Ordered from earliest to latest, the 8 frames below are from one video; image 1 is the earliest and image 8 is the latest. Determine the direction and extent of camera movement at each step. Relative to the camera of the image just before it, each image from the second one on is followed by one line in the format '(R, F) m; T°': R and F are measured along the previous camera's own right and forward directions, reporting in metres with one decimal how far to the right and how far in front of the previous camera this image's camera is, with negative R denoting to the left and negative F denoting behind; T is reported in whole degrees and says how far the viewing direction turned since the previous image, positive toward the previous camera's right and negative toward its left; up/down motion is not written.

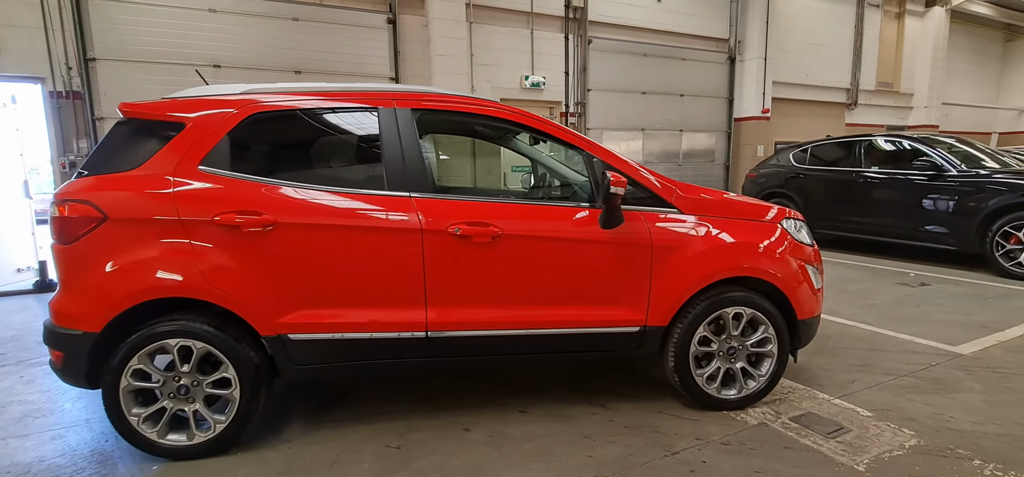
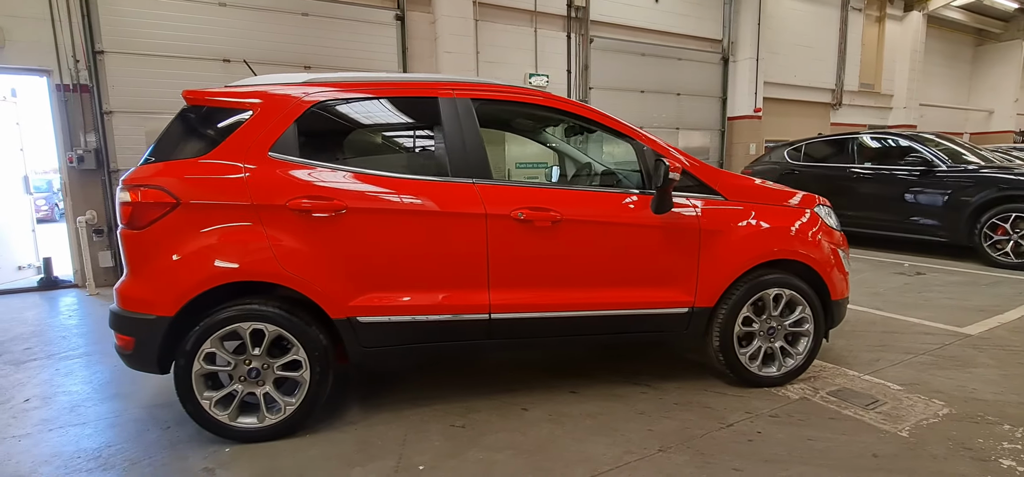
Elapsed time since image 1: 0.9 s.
(-0.4, -0.1) m; +2°
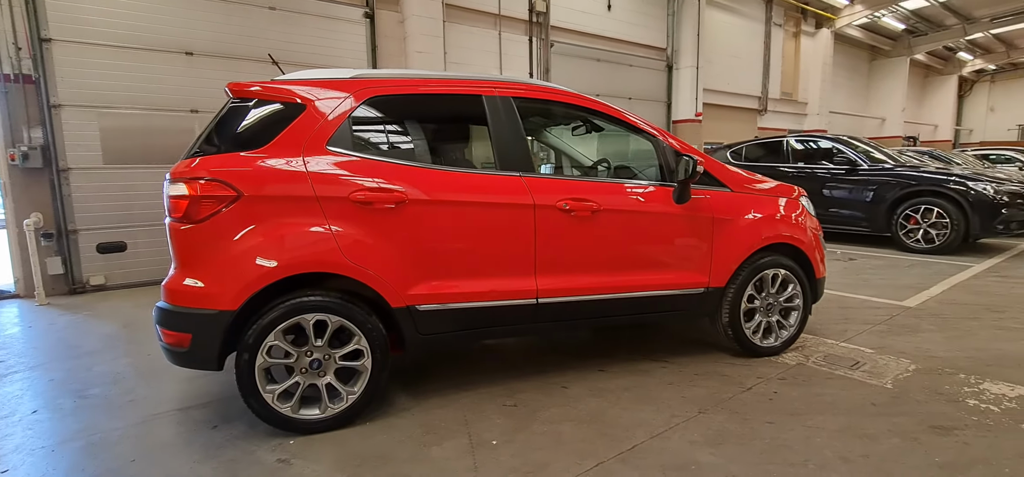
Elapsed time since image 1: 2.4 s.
(-0.6, -0.1) m; +8°
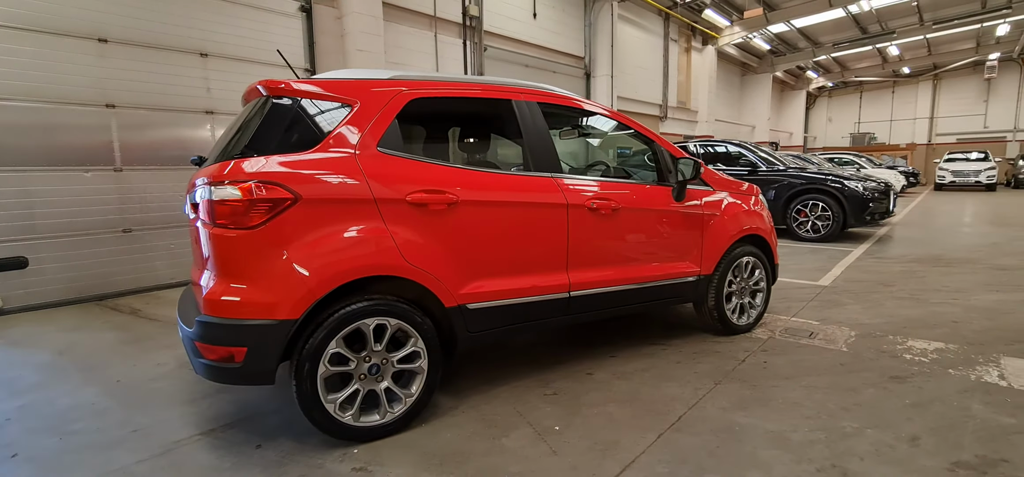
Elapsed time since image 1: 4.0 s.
(-0.7, 0.0) m; +12°
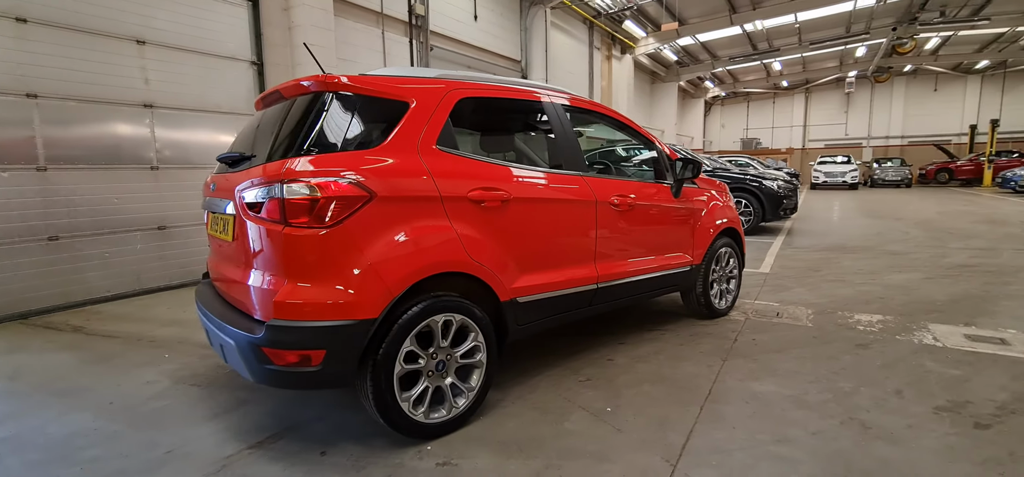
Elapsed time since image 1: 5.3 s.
(-0.7, 0.0) m; +10°
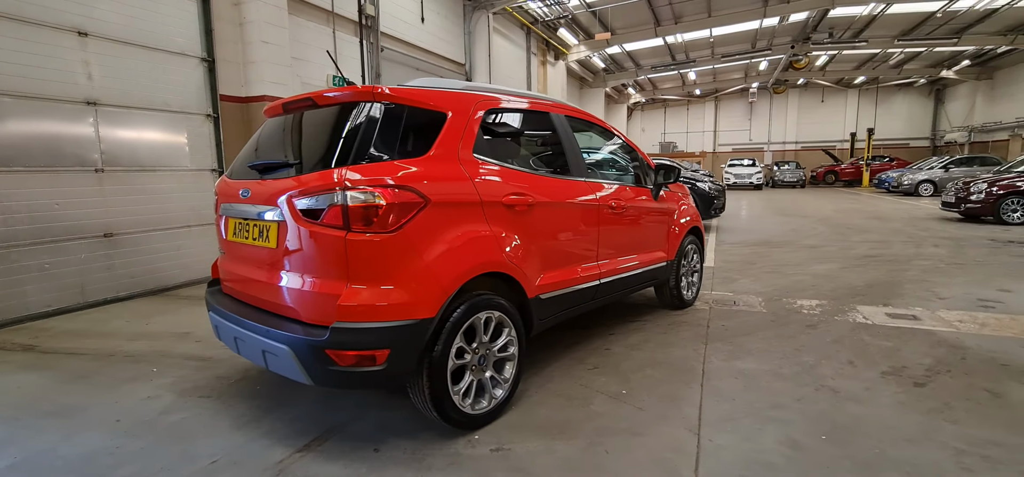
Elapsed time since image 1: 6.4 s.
(-0.5, -0.2) m; +9°
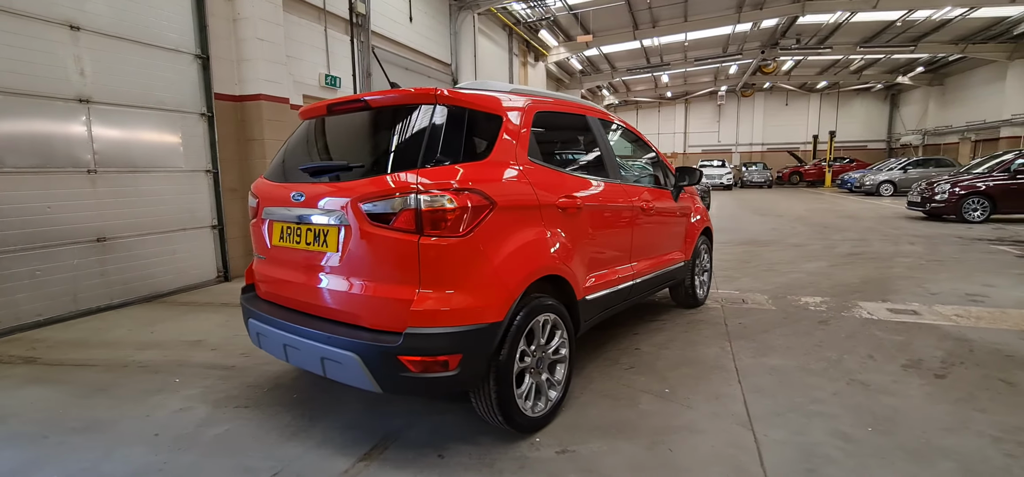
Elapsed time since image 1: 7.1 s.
(-0.4, 0.0) m; +4°
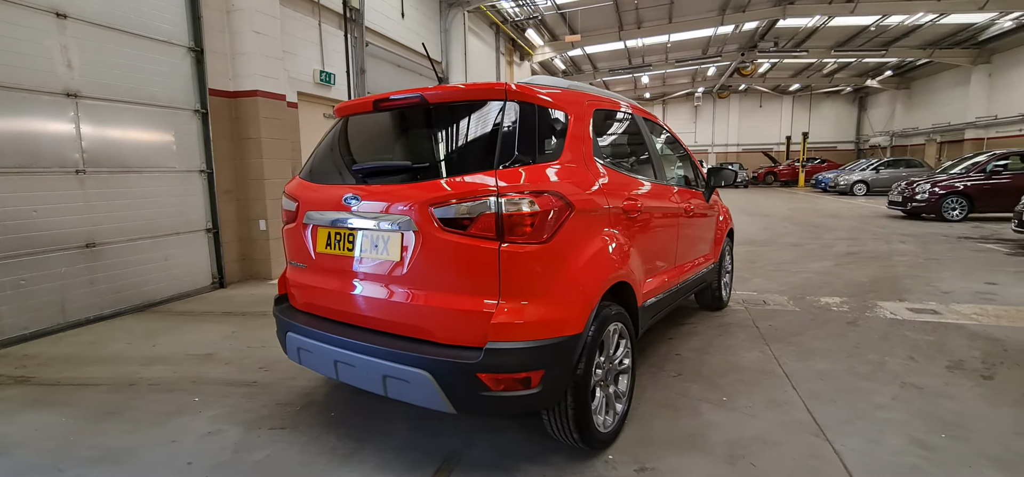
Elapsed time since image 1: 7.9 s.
(-0.4, +0.2) m; +3°
